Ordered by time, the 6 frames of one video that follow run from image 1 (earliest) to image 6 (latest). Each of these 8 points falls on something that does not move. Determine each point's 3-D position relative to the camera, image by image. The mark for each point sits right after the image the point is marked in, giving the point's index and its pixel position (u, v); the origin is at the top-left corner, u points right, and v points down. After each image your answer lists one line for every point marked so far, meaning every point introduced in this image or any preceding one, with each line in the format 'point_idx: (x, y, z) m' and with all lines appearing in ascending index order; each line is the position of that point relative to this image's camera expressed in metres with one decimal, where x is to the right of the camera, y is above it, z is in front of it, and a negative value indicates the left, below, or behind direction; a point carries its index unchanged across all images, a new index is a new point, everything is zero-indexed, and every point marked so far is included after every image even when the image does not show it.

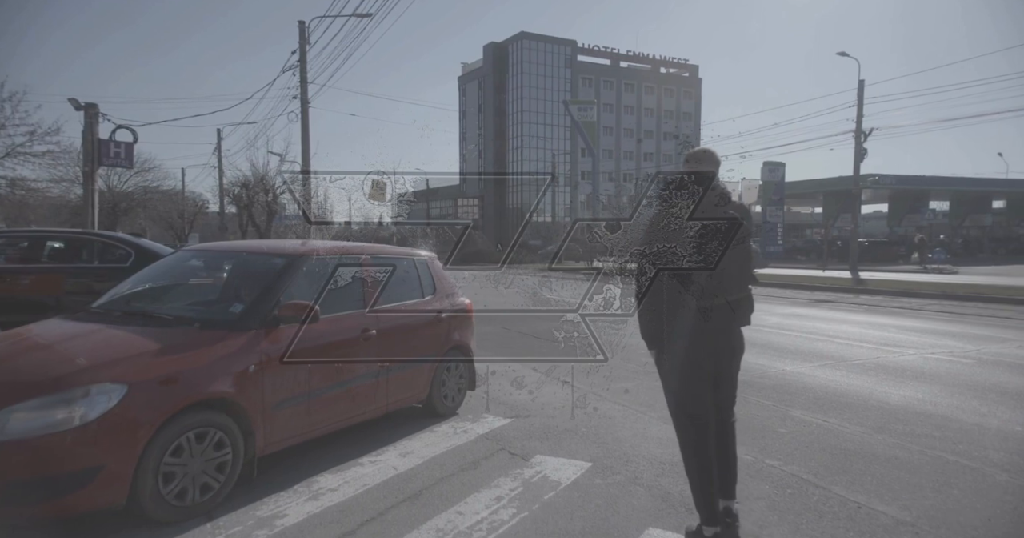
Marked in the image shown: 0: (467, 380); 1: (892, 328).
0: (-0.4, -1.1, +6.1) m
1: (+6.8, -1.1, +11.0) m
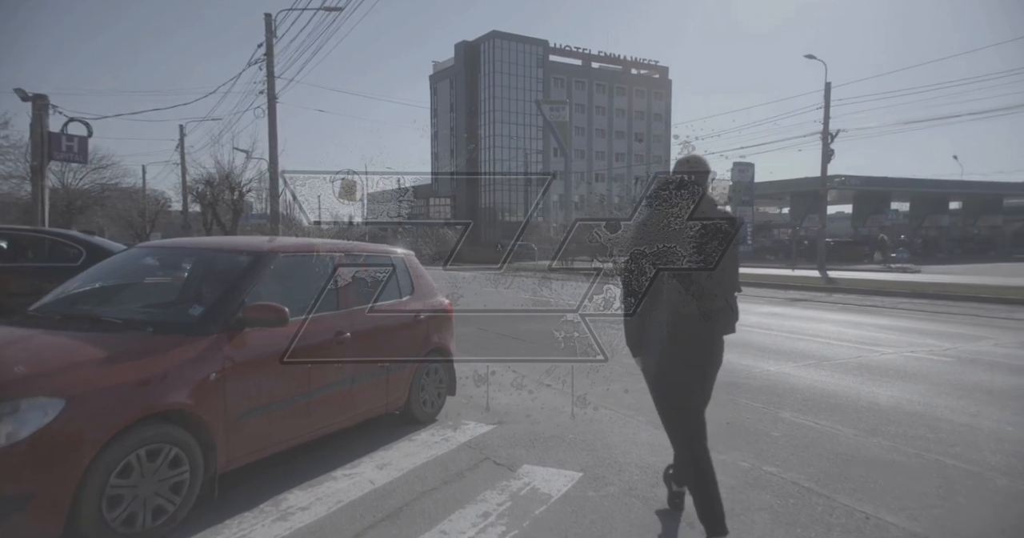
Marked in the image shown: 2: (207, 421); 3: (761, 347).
0: (-0.6, -1.1, +5.8) m
1: (+6.4, -1.0, +11.0) m
2: (-1.7, -0.9, +3.5) m
3: (+3.7, -1.2, +9.2) m
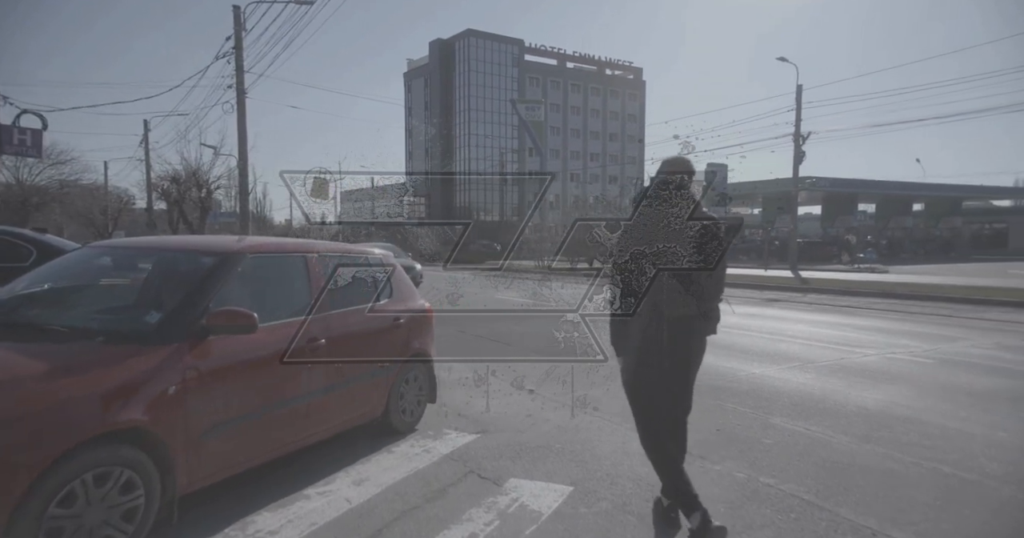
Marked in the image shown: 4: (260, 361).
0: (-0.8, -1.1, +5.5) m
1: (+6.0, -1.1, +11.0) m
2: (-1.8, -0.9, +3.2) m
3: (+3.4, -1.2, +9.1) m
4: (-1.5, -0.6, +3.7) m
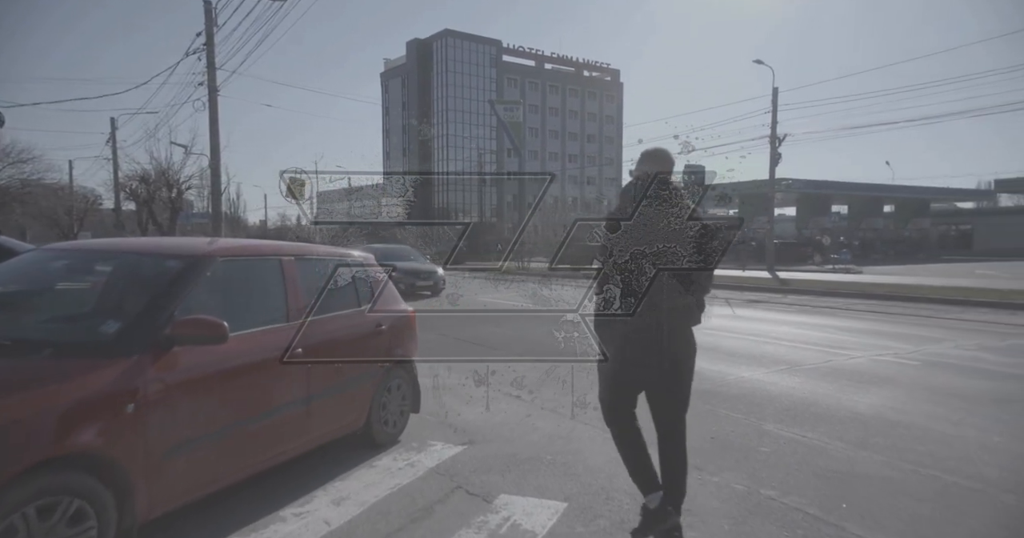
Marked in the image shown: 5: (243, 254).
0: (-0.9, -1.1, +5.3) m
1: (+5.7, -1.1, +11.0) m
2: (-1.8, -0.9, +2.9) m
3: (+3.2, -1.2, +9.0) m
4: (-1.6, -0.6, +3.5) m
5: (-1.7, +0.1, +4.0) m
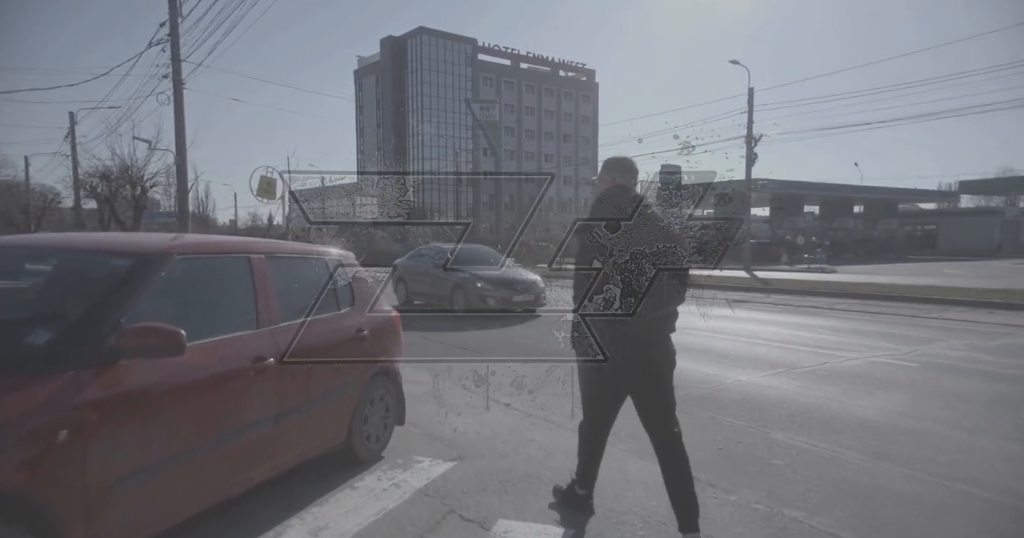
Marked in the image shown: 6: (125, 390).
0: (-0.9, -1.1, +4.8) m
1: (+5.4, -1.1, +10.8) m
2: (-1.8, -0.9, +2.4) m
3: (+3.0, -1.2, +8.7) m
4: (-1.6, -0.6, +3.0) m
5: (-1.7, +0.1, +3.5) m
6: (-1.7, -0.5, +2.7) m
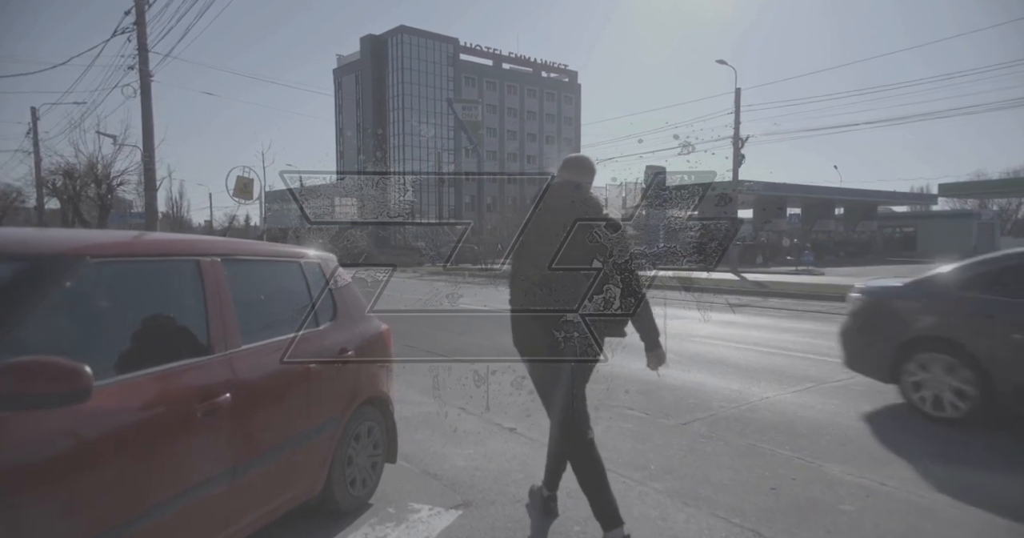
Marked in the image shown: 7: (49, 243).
0: (-0.8, -1.2, +4.0) m
1: (+5.3, -1.1, +10.2) m
2: (-1.6, -0.9, +1.5) m
3: (+3.0, -1.2, +8.0) m
4: (-1.4, -0.6, +2.1) m
5: (-1.6, +0.1, +2.6) m
6: (-1.5, -0.6, +1.8) m
7: (-1.8, +0.1, +2.4) m
